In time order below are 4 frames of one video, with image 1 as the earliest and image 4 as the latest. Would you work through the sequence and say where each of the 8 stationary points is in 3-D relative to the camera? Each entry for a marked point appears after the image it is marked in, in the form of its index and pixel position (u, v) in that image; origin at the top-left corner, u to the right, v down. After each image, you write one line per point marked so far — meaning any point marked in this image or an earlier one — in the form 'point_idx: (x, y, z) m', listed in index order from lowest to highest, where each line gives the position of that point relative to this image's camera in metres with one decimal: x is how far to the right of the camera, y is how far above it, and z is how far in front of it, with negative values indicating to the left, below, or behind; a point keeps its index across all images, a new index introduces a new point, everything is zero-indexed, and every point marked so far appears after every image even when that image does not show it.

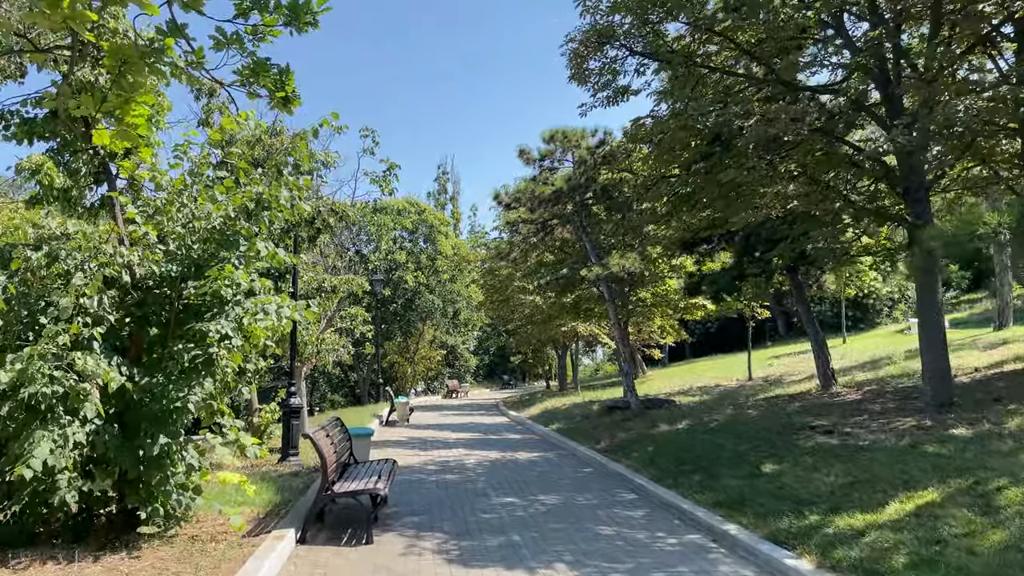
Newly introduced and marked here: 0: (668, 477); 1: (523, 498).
0: (+1.7, -2.0, +8.7) m
1: (+0.1, -2.1, +8.3) m
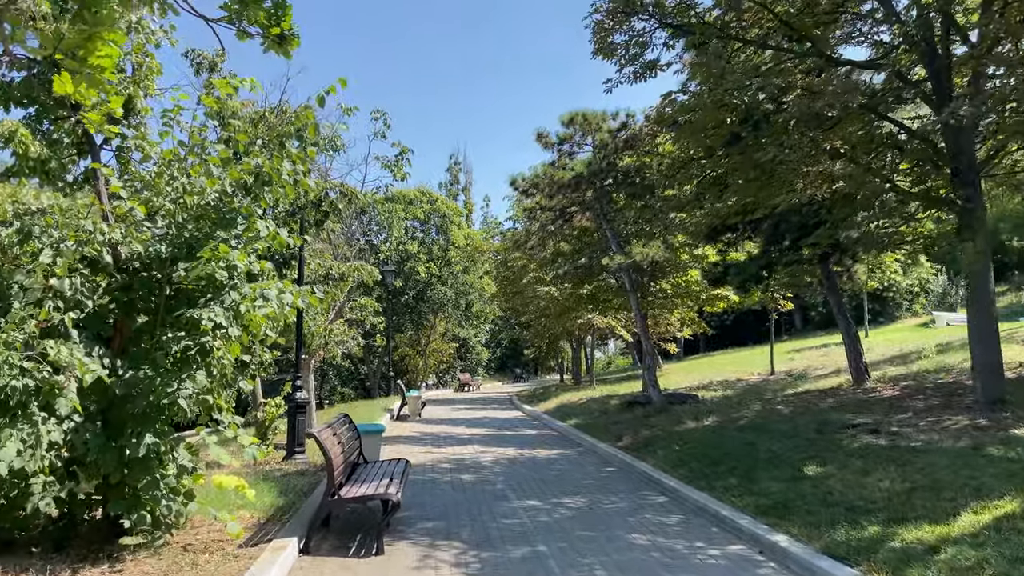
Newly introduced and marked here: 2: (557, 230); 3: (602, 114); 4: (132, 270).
0: (+1.9, -1.9, +8.1) m
1: (+0.3, -2.0, +7.7) m
2: (+0.9, +1.1, +15.3) m
3: (+1.6, +3.0, +14.2) m
4: (-2.5, +0.1, +5.4) m
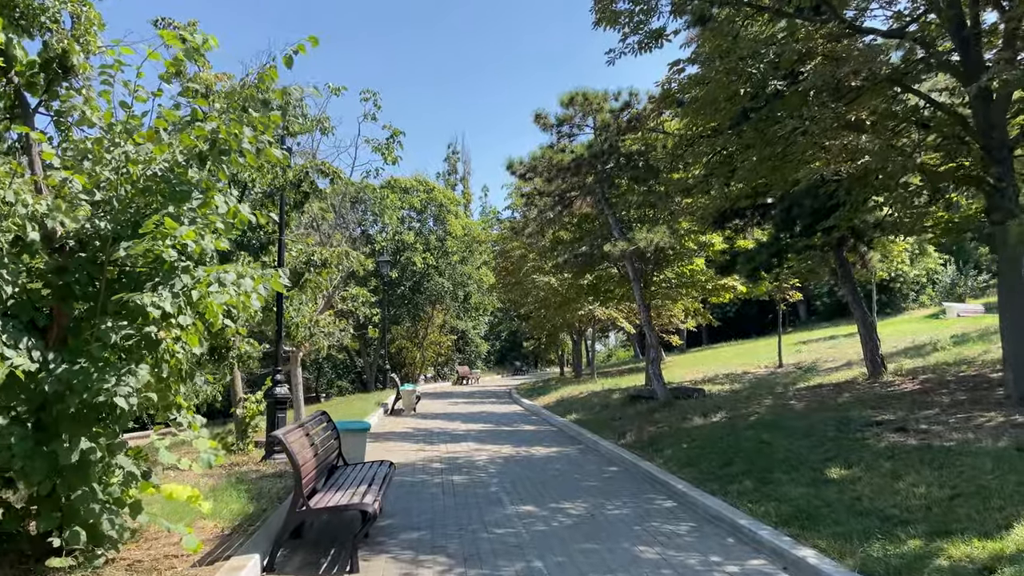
0: (+1.8, -1.8, +7.4) m
1: (+0.3, -1.9, +7.0) m
2: (+0.8, +1.3, +14.6) m
3: (+1.5, +3.2, +13.5) m
4: (-2.6, +0.2, +4.7) m
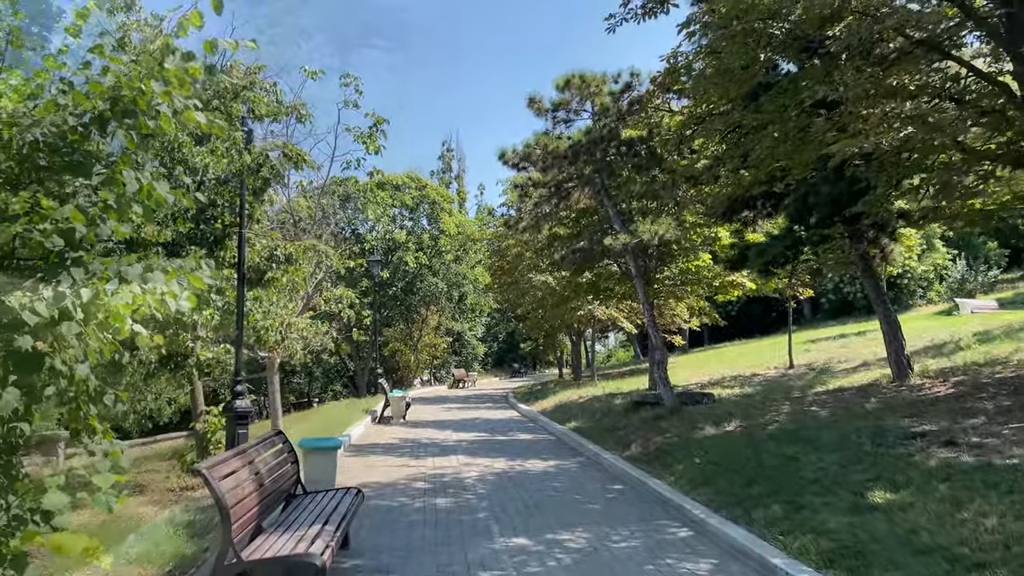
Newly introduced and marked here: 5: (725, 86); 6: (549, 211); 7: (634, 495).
0: (+1.7, -1.7, +6.4) m
1: (+0.2, -1.9, +6.0) m
2: (+0.7, +1.3, +13.6) m
3: (+1.4, +3.3, +12.5) m
4: (-2.7, +0.2, +3.7) m
5: (+2.1, +2.0, +8.1) m
6: (+0.6, +1.3, +13.7) m
7: (+1.1, -1.9, +7.6) m
